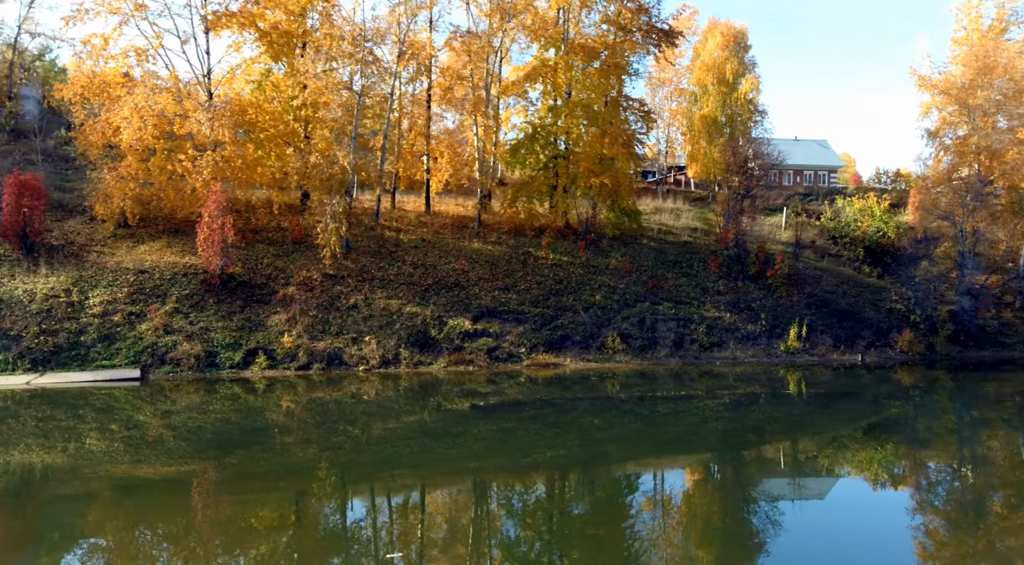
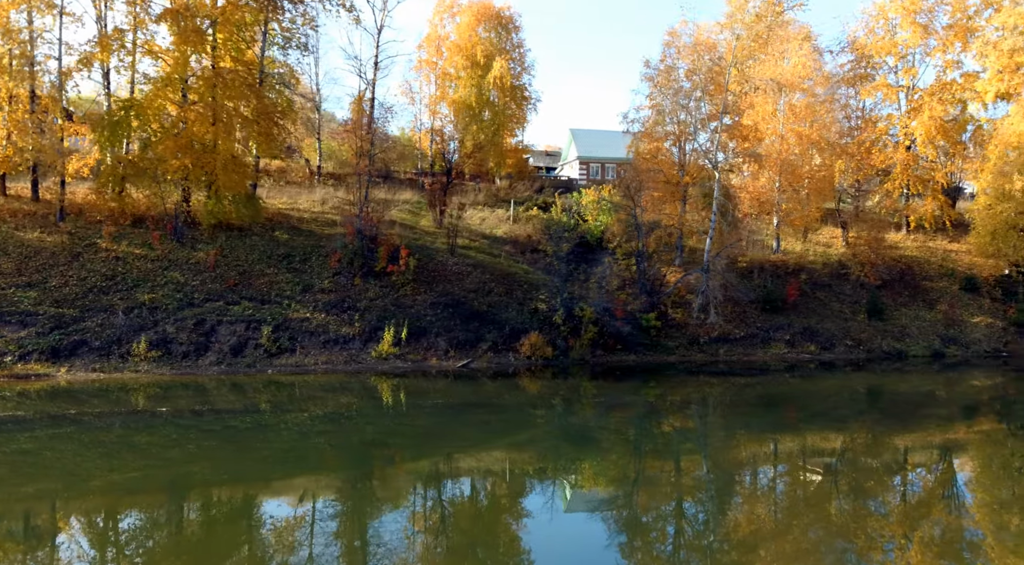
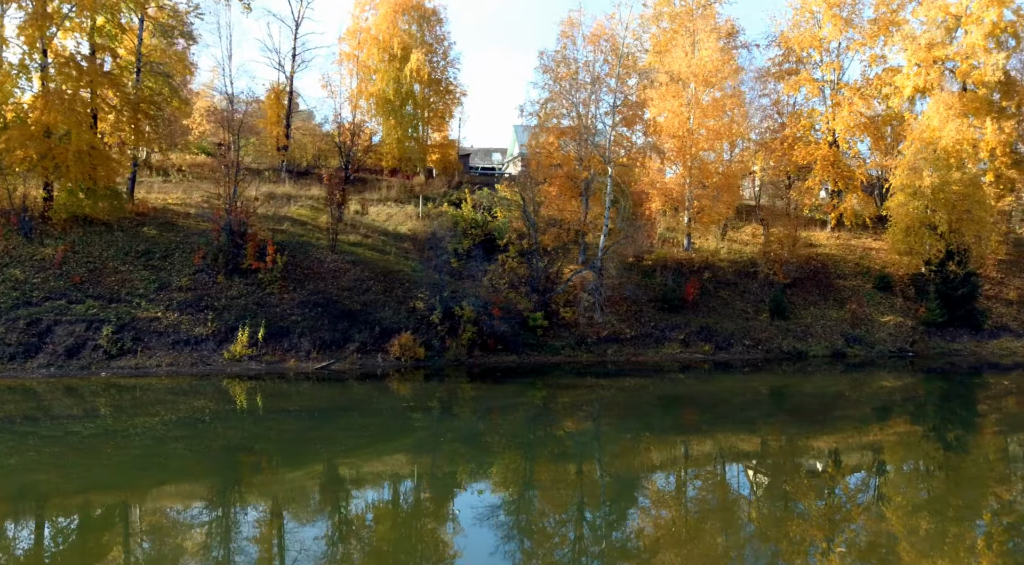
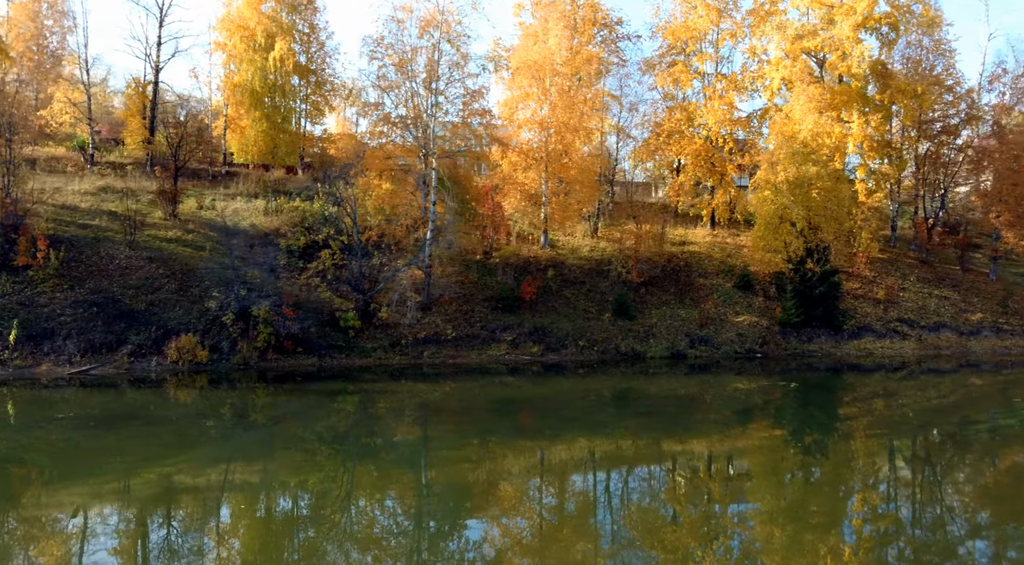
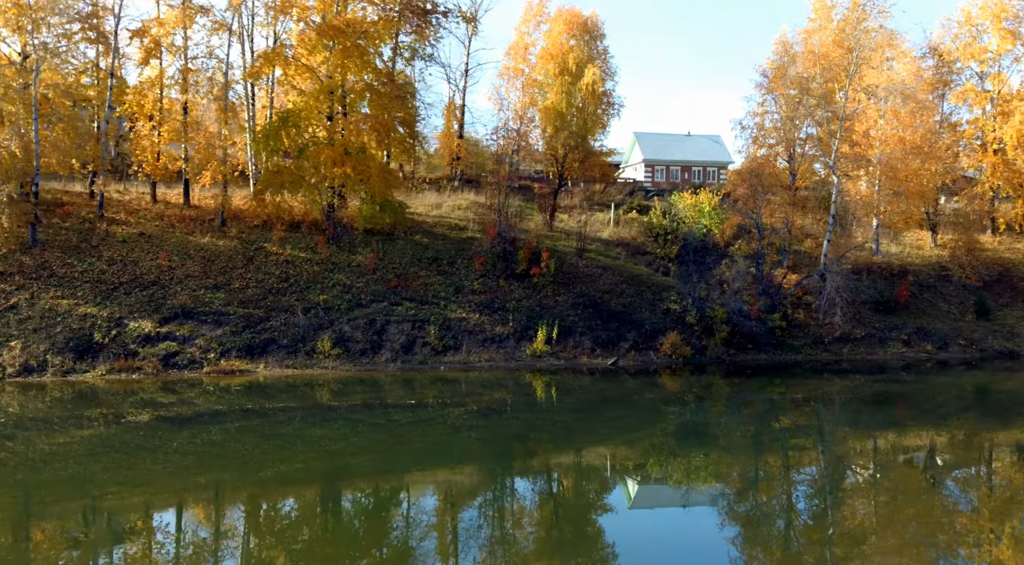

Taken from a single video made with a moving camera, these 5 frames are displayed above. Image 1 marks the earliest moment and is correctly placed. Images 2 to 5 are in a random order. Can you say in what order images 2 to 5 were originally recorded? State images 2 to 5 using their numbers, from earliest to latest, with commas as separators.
5, 2, 3, 4
